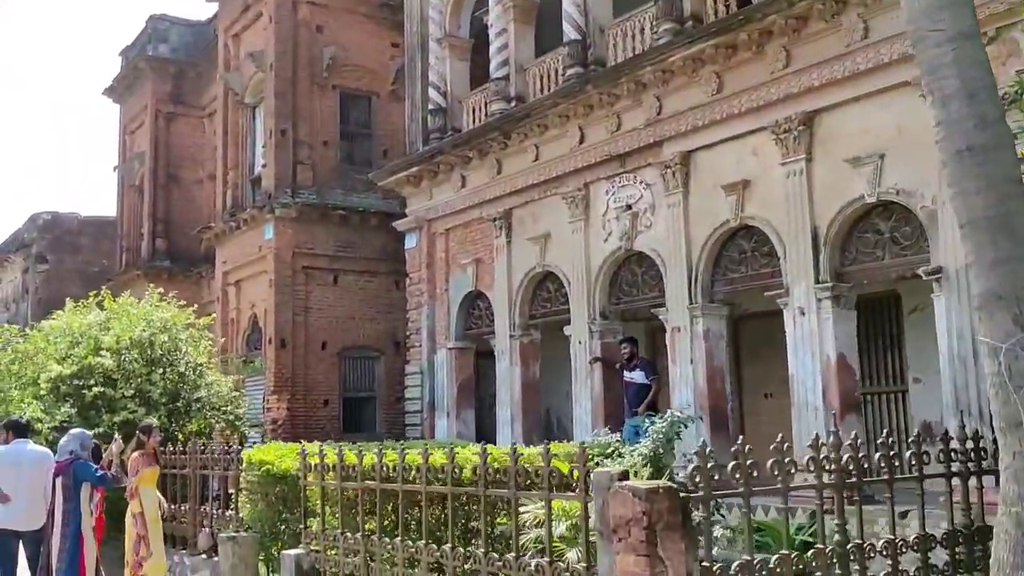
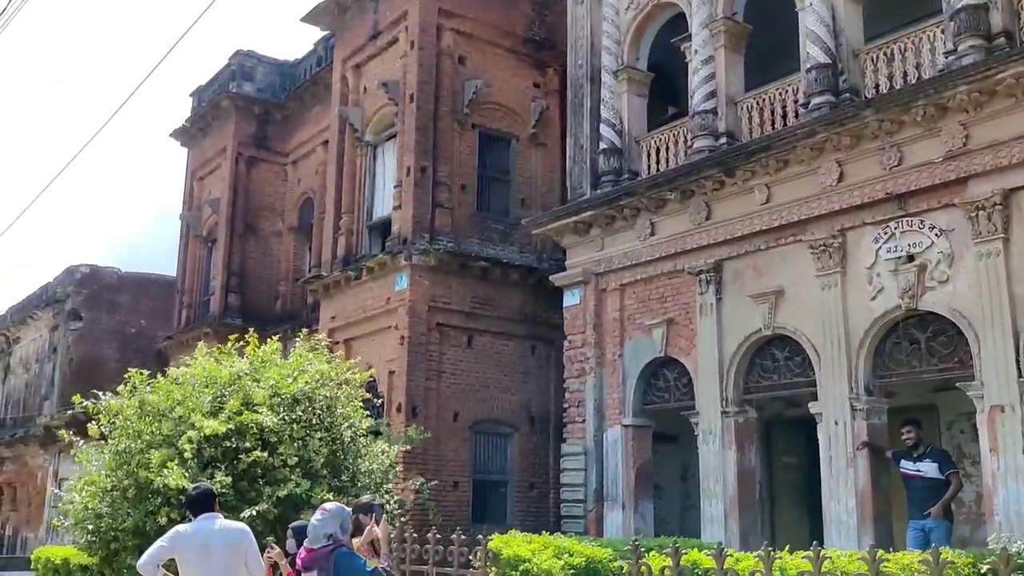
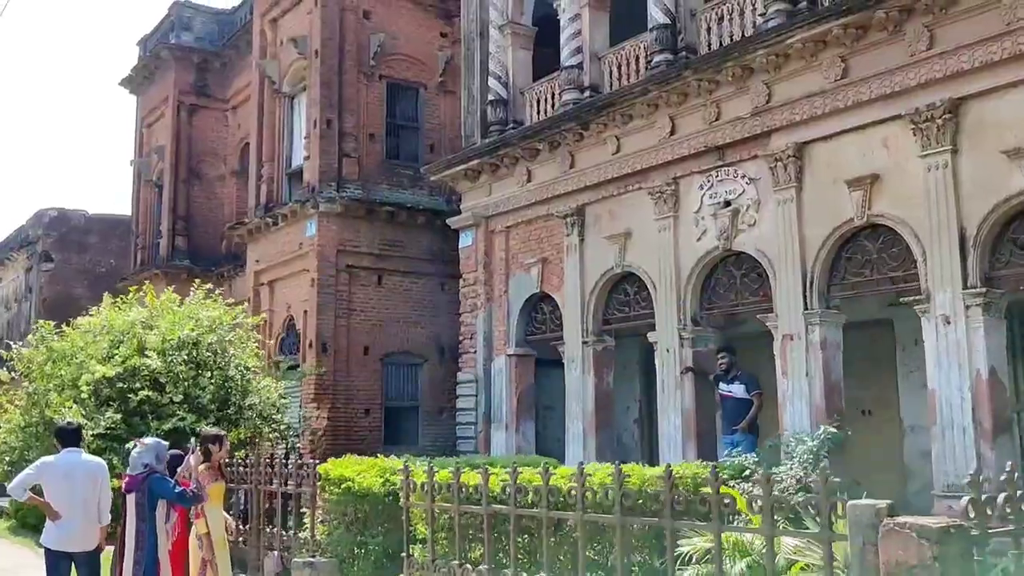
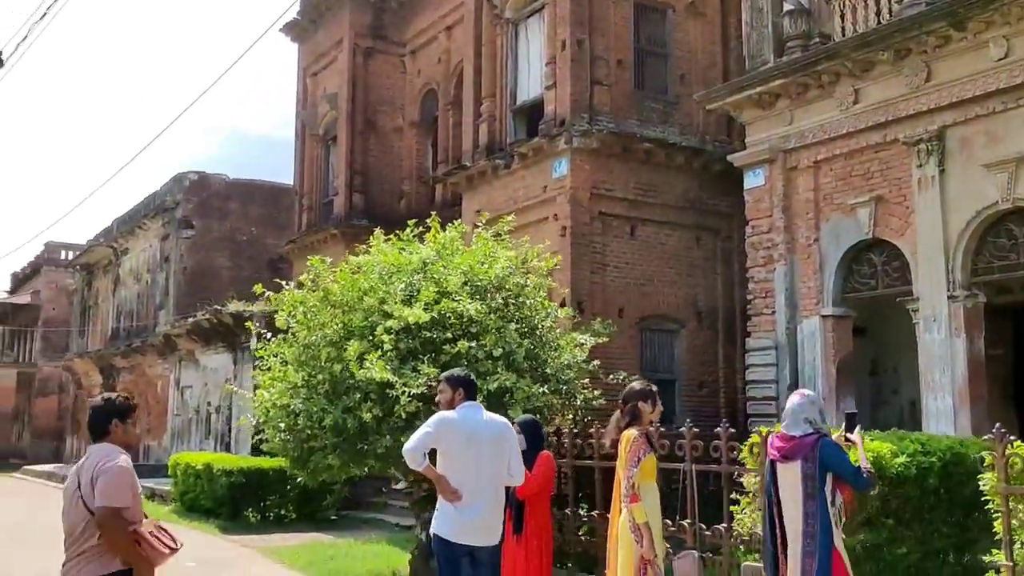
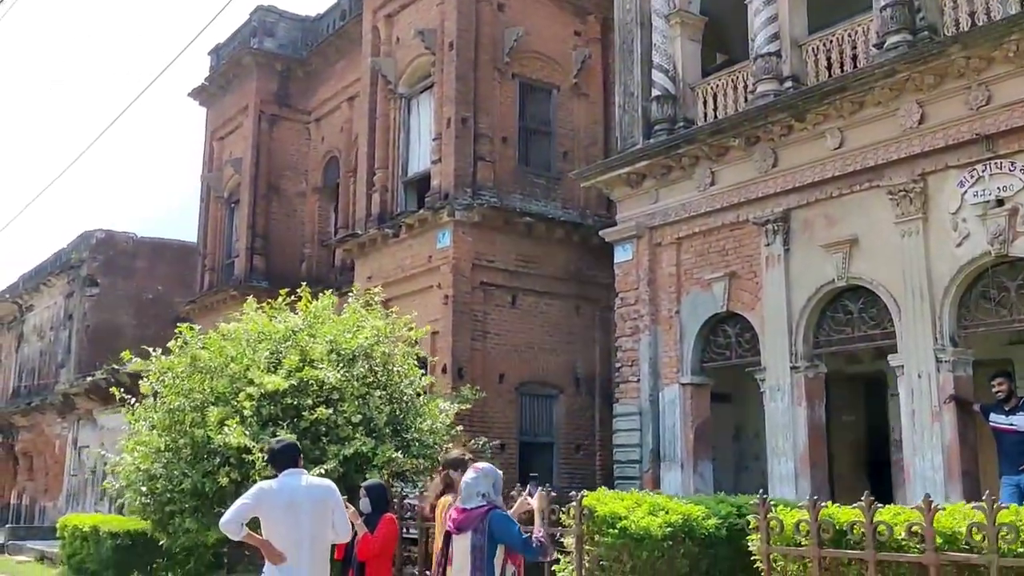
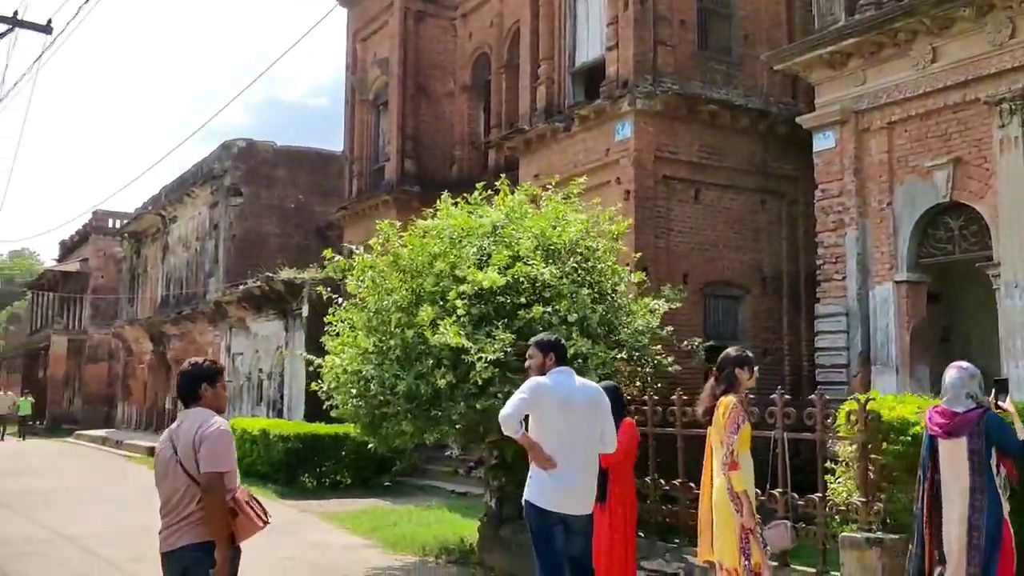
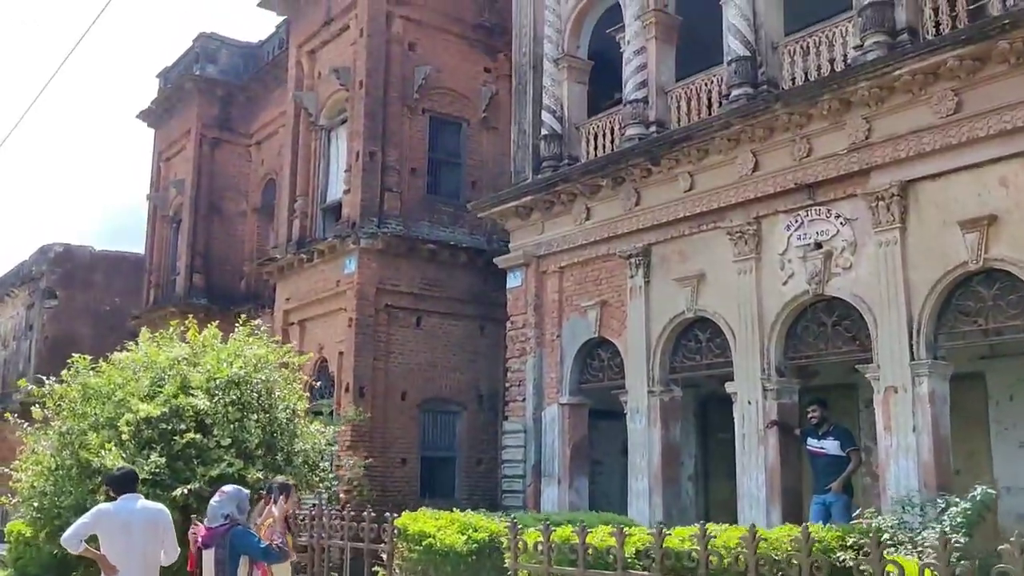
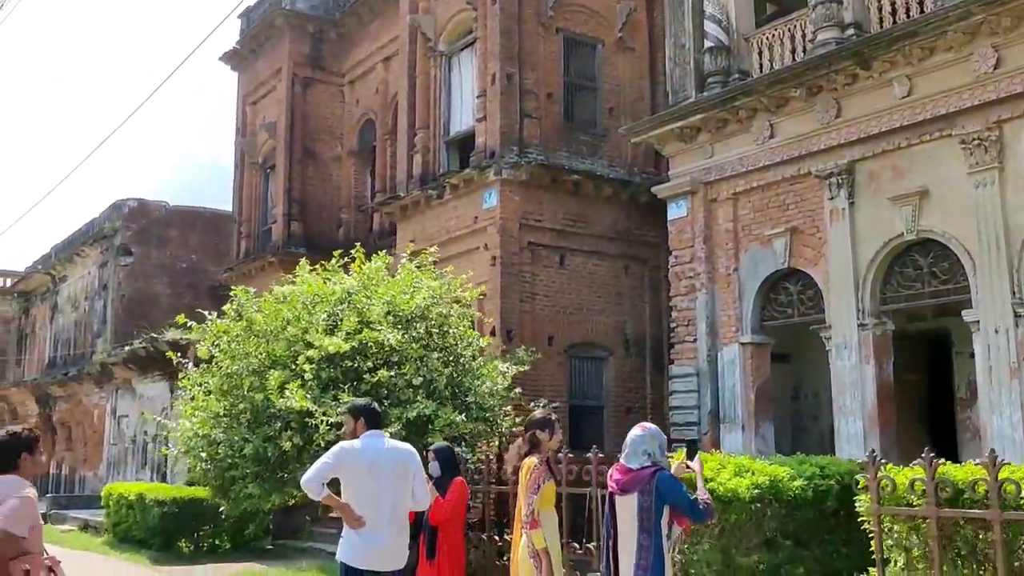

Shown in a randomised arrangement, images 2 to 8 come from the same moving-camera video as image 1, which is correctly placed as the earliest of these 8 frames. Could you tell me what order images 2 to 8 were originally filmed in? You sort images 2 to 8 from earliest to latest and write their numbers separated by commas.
3, 7, 2, 5, 8, 4, 6
